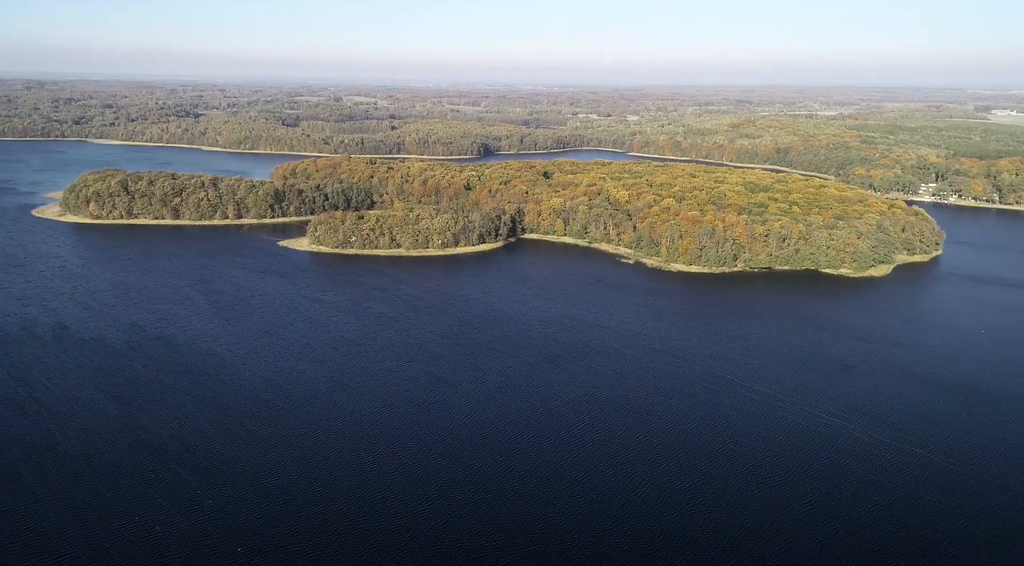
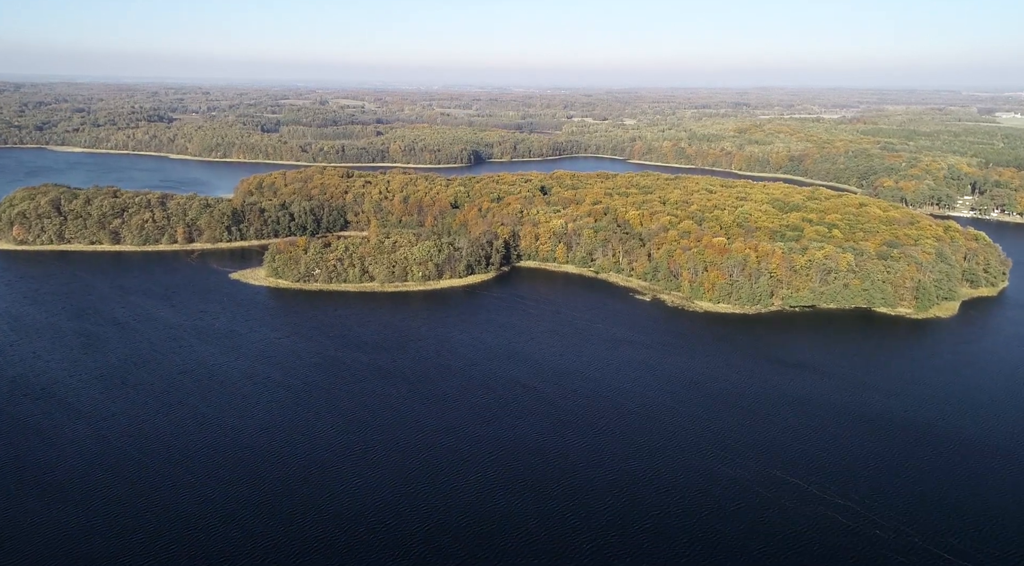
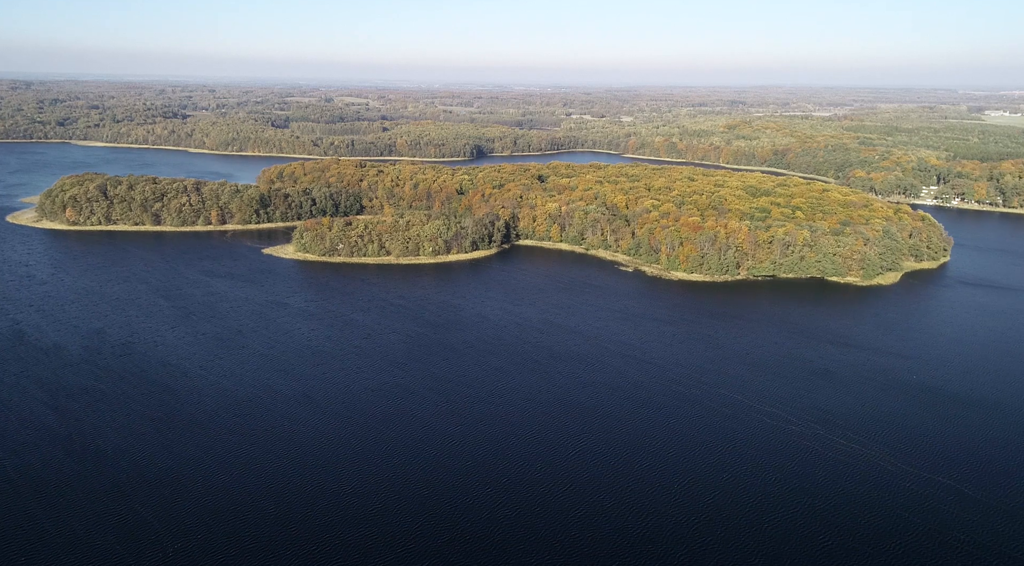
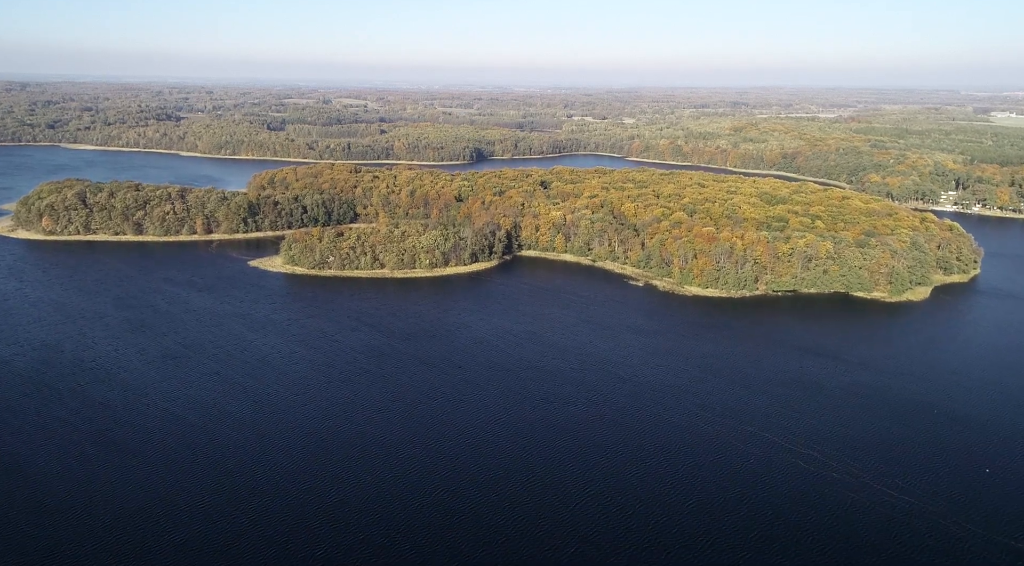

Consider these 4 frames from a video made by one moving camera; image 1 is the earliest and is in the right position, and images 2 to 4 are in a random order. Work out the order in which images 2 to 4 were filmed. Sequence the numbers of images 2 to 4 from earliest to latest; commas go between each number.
3, 4, 2
